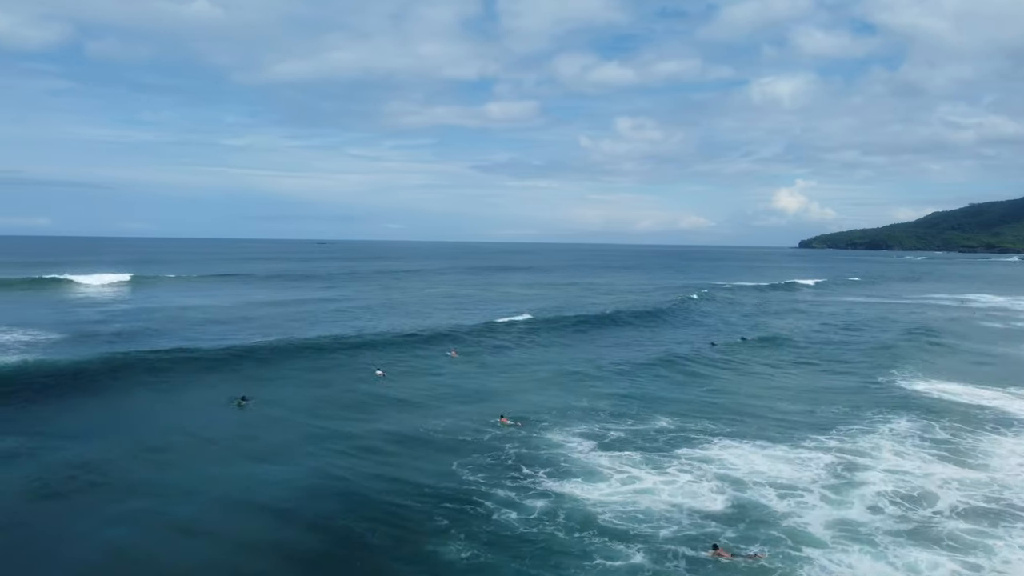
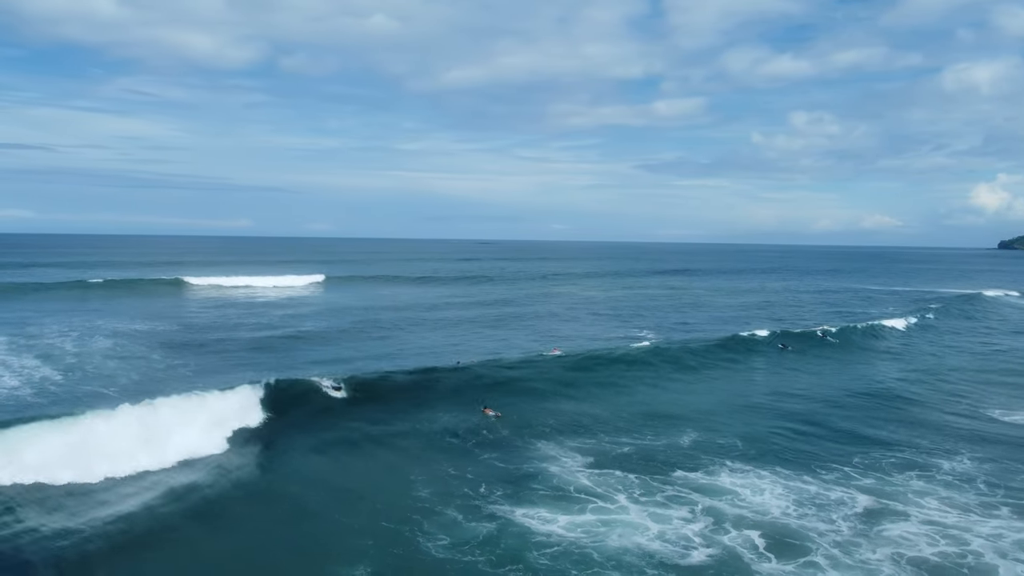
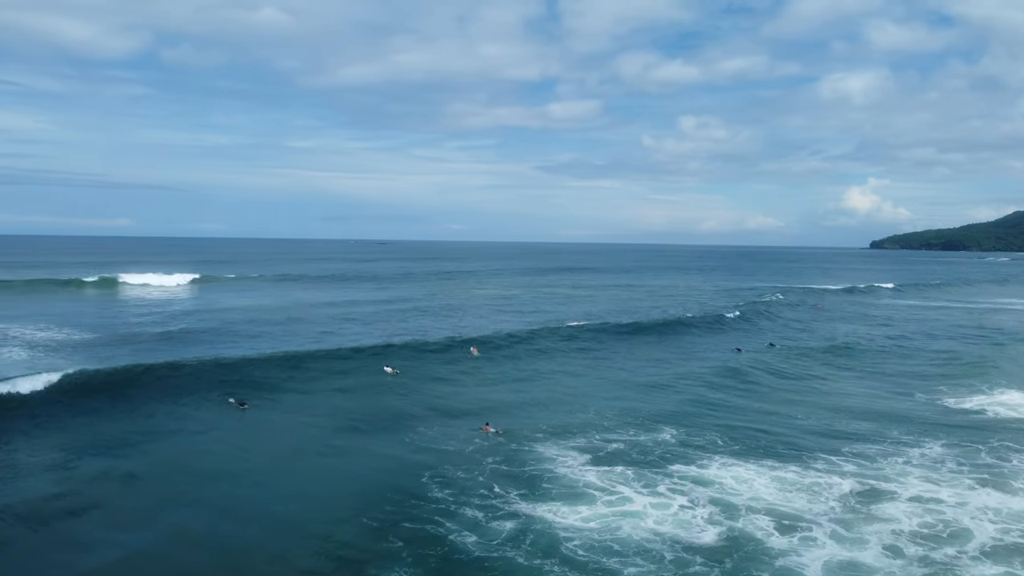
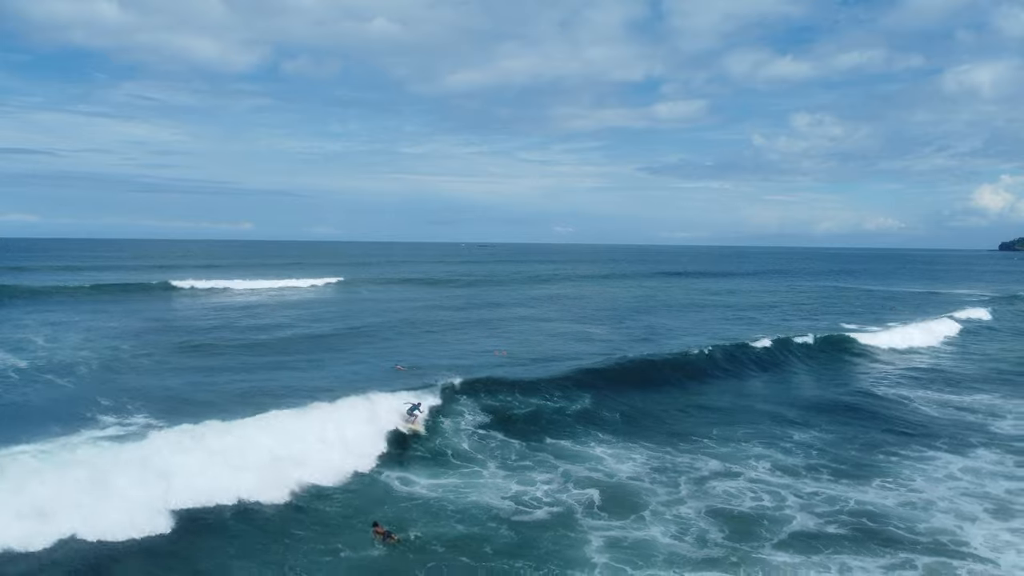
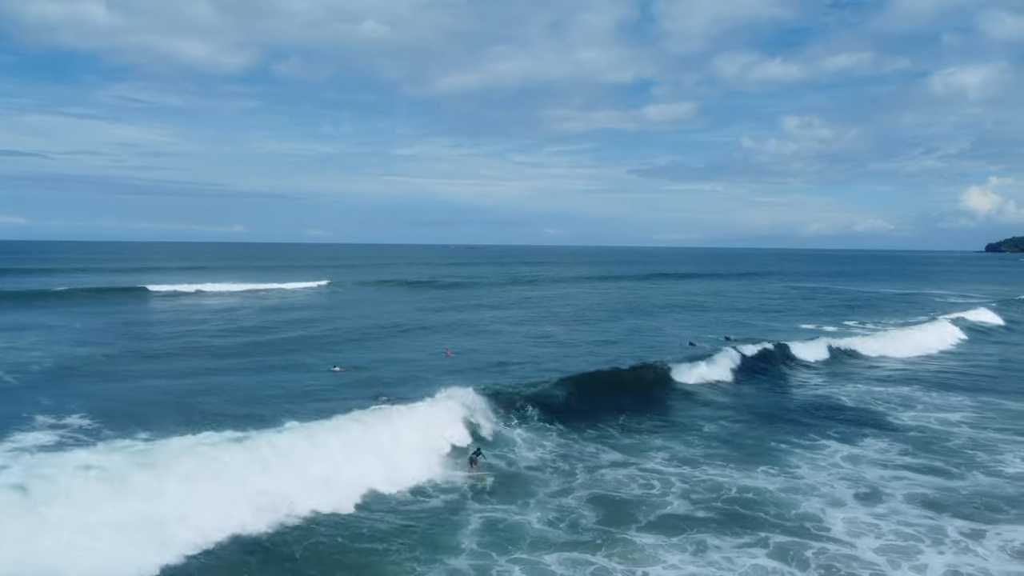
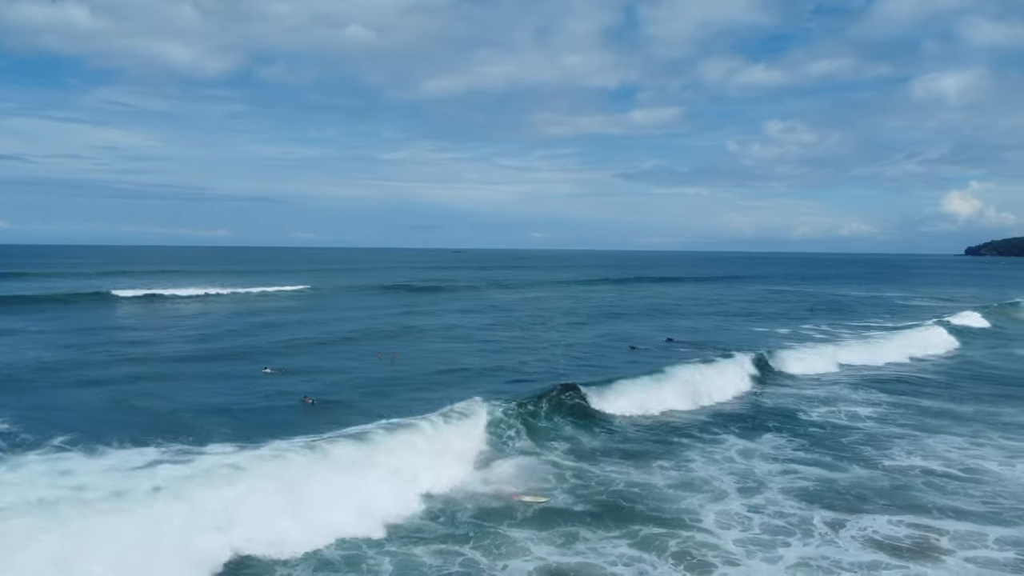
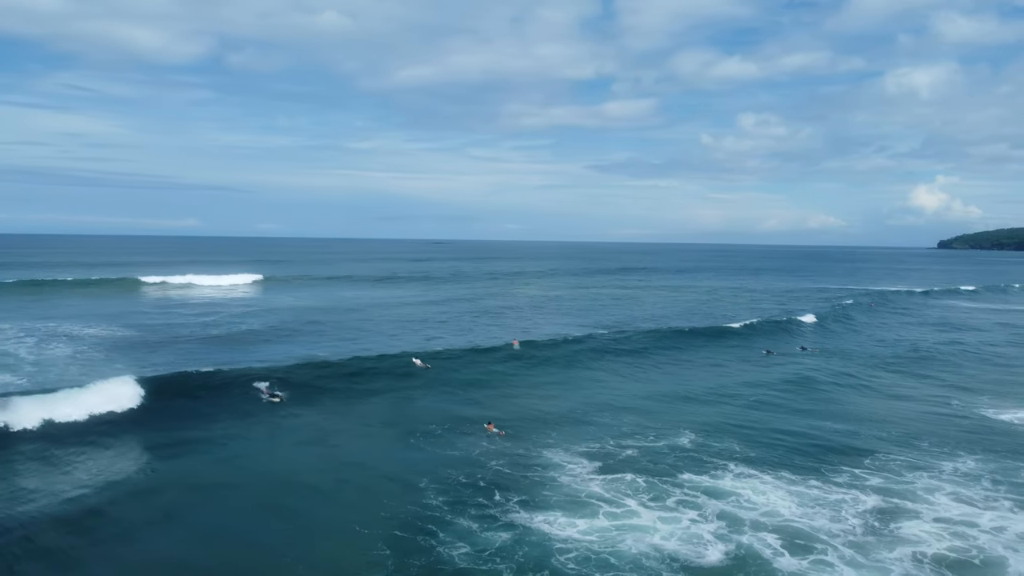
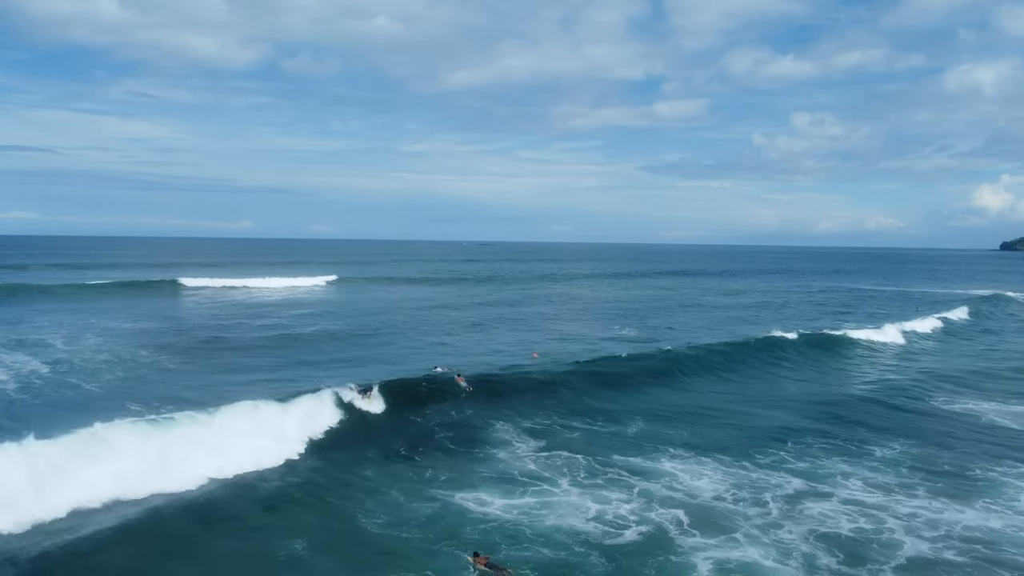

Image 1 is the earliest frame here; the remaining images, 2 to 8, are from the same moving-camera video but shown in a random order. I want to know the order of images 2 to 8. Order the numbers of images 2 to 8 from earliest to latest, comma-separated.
3, 7, 2, 8, 4, 5, 6
